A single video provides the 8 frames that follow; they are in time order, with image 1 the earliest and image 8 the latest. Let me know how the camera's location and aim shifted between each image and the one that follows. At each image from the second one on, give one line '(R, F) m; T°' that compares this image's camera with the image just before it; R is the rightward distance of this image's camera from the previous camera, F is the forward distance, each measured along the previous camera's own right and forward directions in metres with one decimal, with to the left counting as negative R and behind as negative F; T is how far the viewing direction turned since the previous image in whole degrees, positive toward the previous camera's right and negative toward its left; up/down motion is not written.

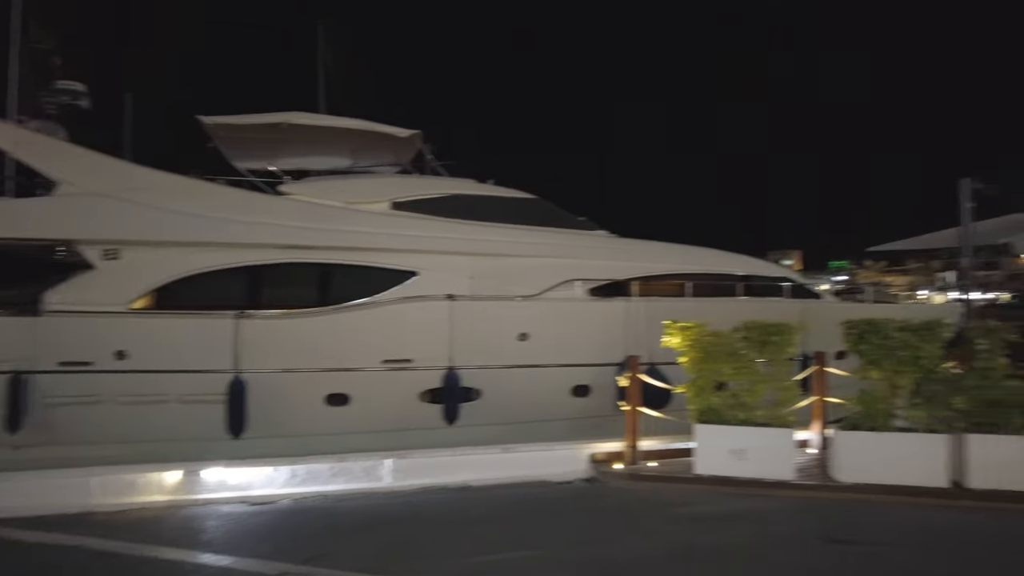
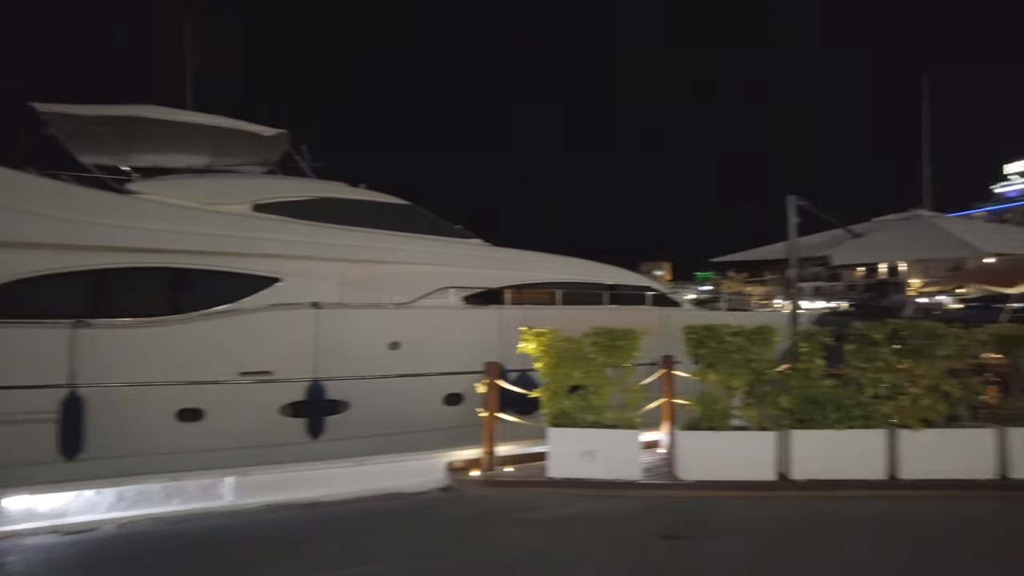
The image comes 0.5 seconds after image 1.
(+0.3, 0.0) m; +10°
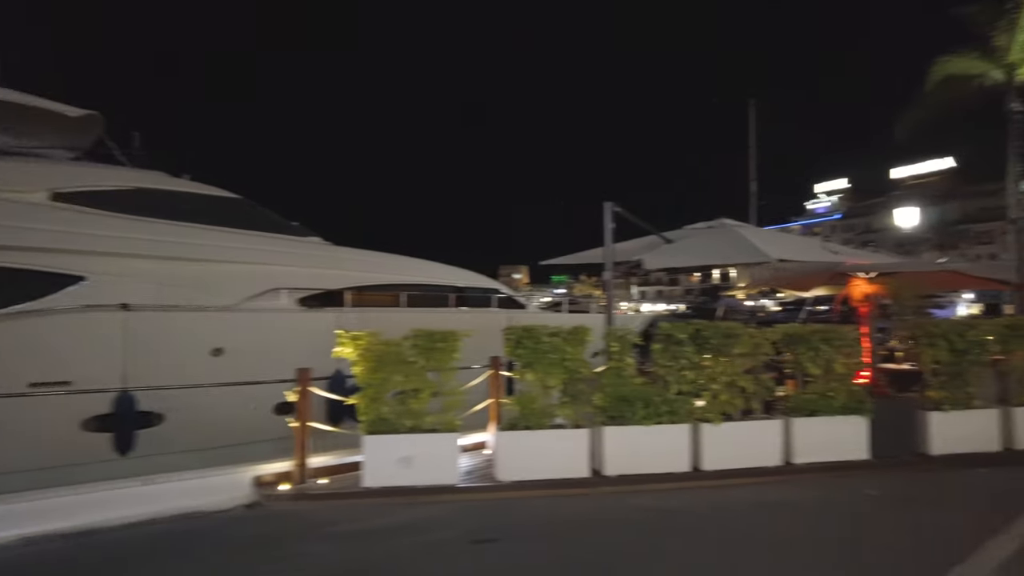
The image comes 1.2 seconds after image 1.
(+0.4, +0.1) m; +12°
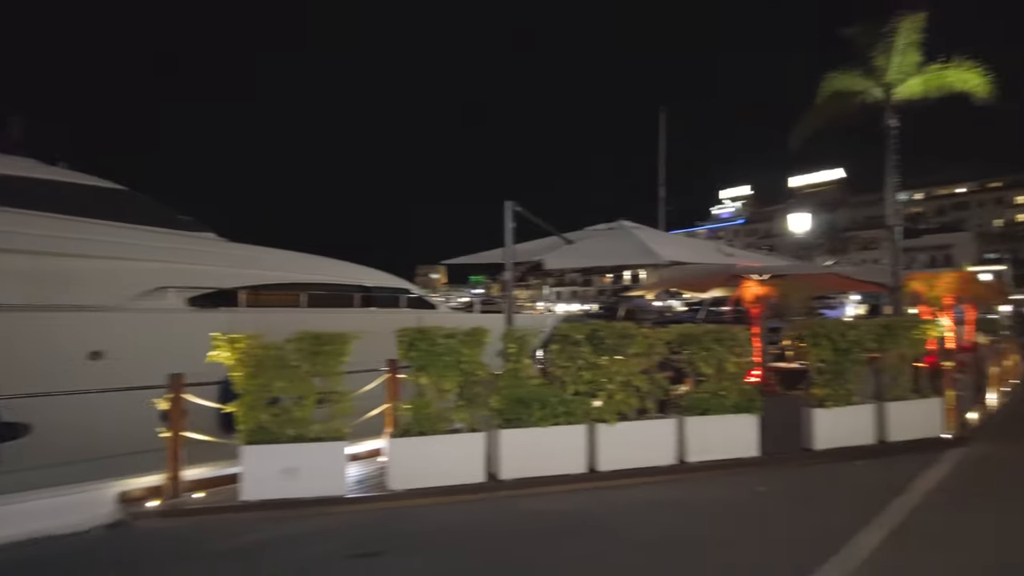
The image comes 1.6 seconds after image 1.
(+0.2, +0.2) m; +7°
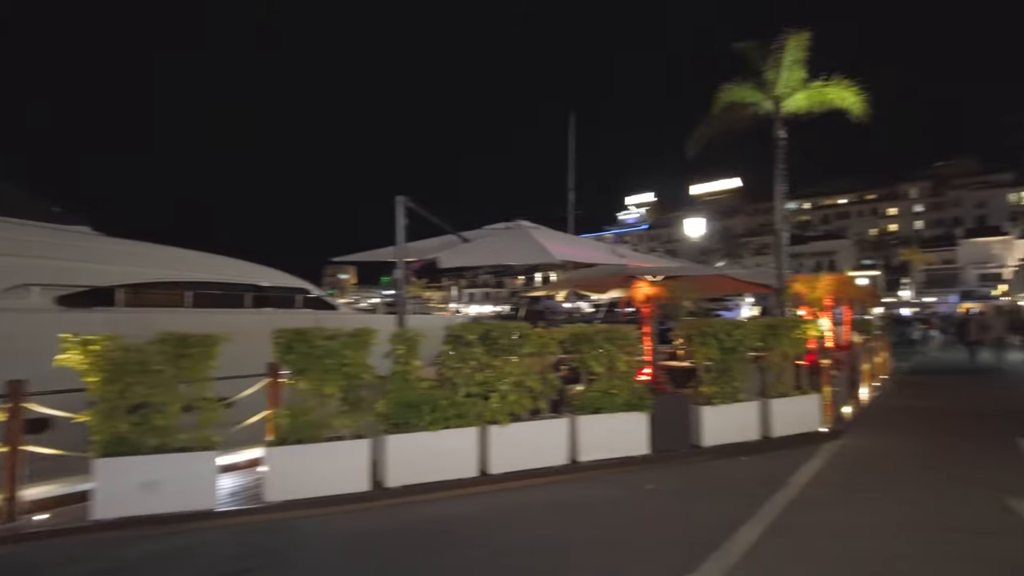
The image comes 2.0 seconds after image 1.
(+0.2, +0.2) m; +8°
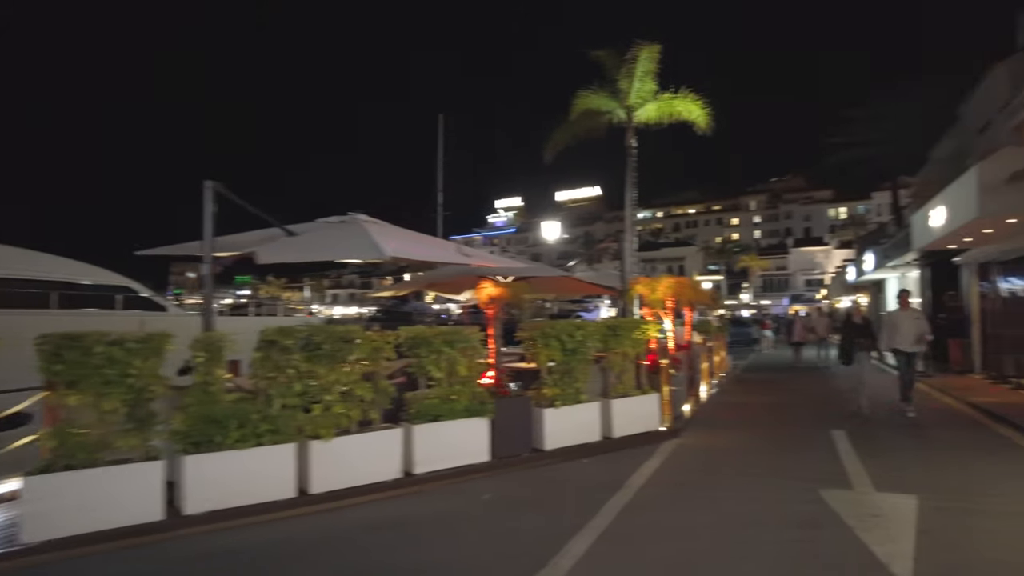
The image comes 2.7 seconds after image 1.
(+0.4, +0.4) m; +11°
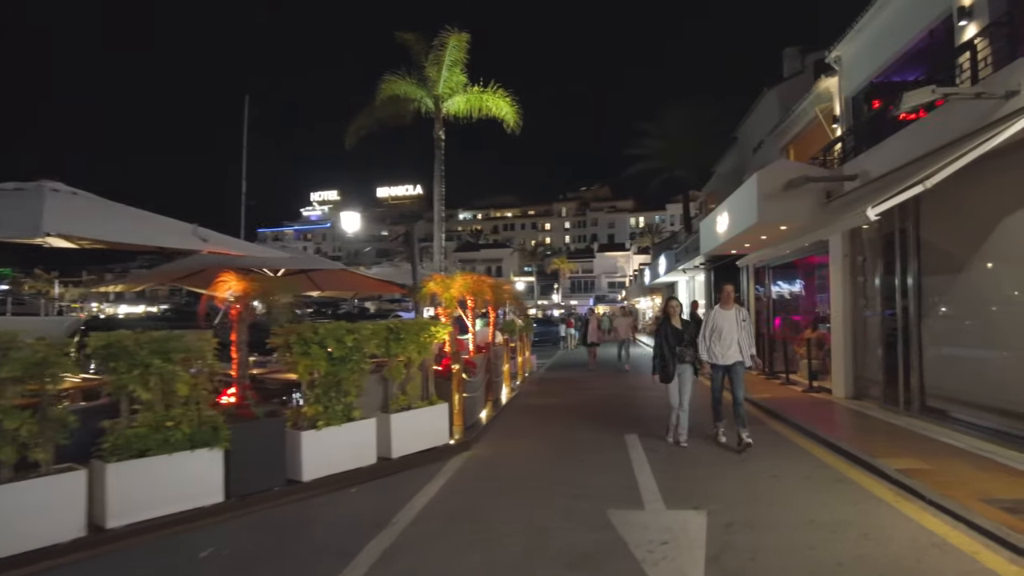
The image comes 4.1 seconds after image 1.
(+0.7, +1.2) m; +16°
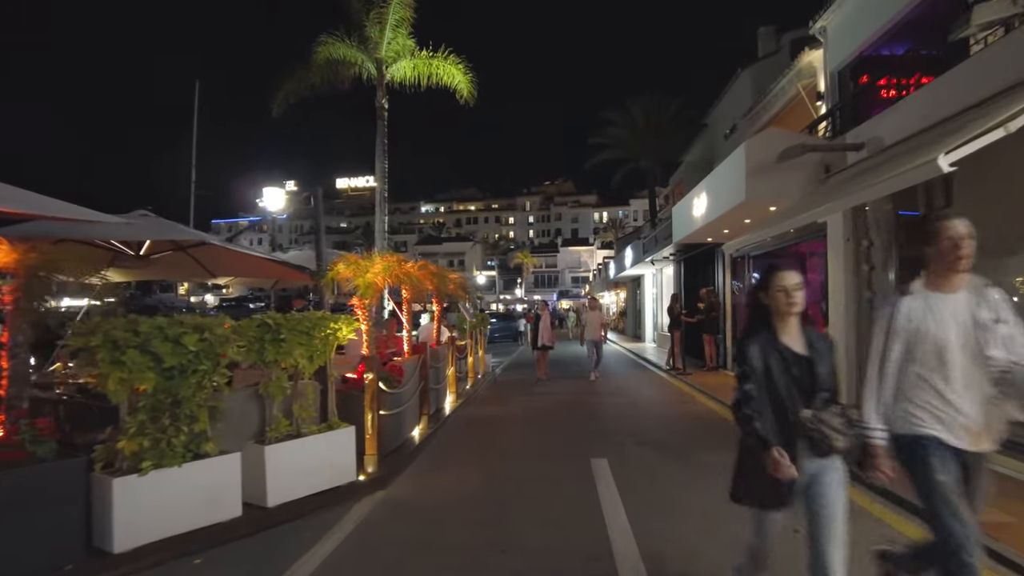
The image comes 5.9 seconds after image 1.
(+0.3, +2.2) m; +3°
